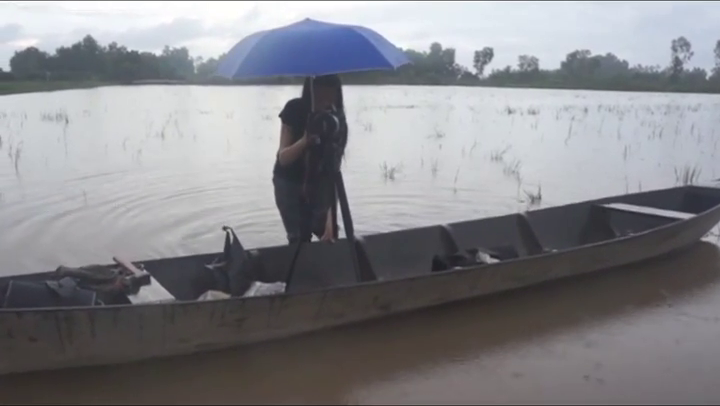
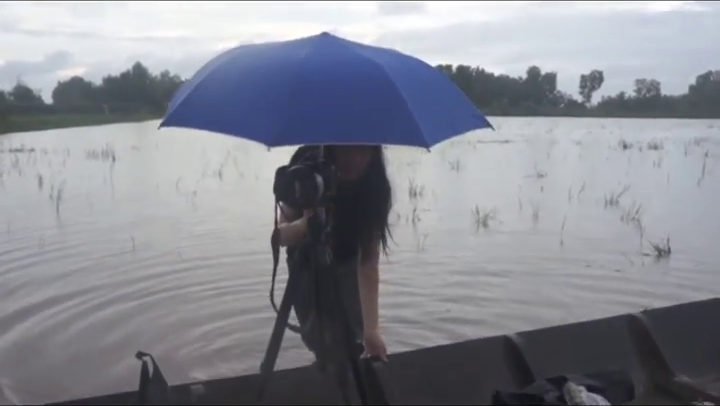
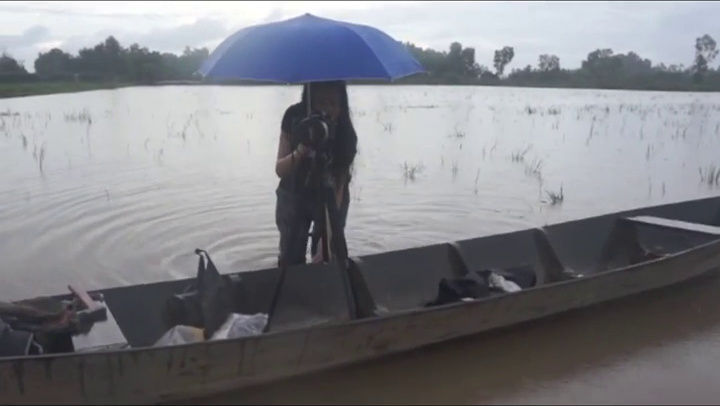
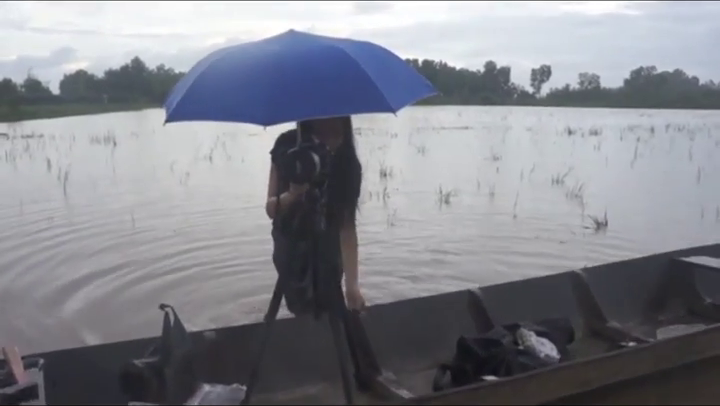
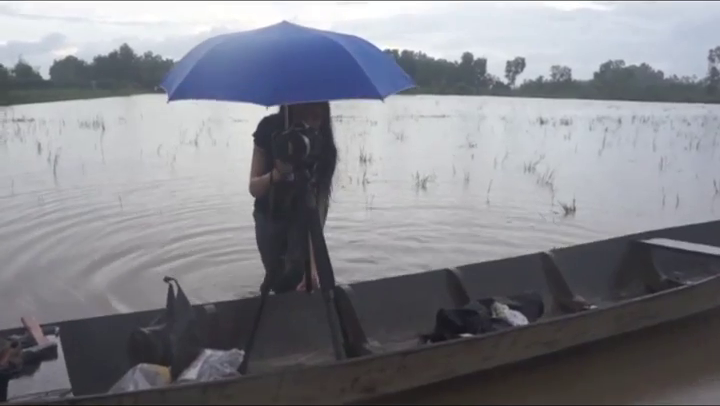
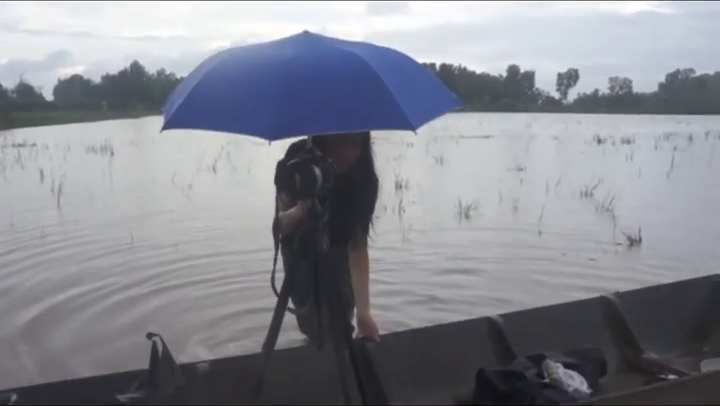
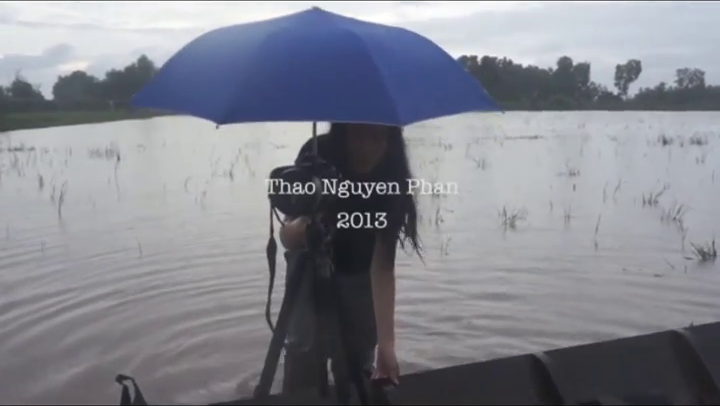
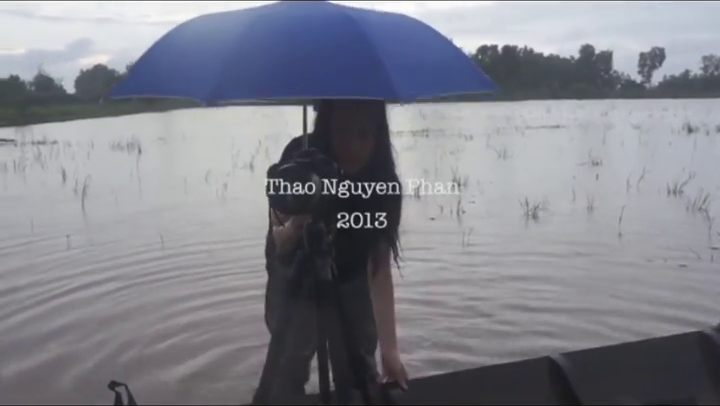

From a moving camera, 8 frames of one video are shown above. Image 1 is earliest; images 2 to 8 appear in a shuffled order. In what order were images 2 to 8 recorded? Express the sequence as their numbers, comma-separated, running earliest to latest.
3, 5, 4, 6, 2, 7, 8
